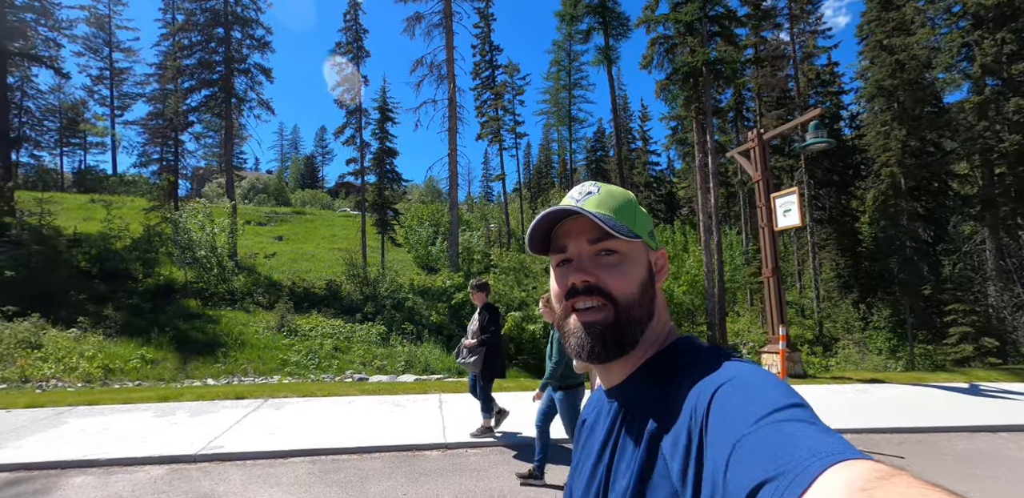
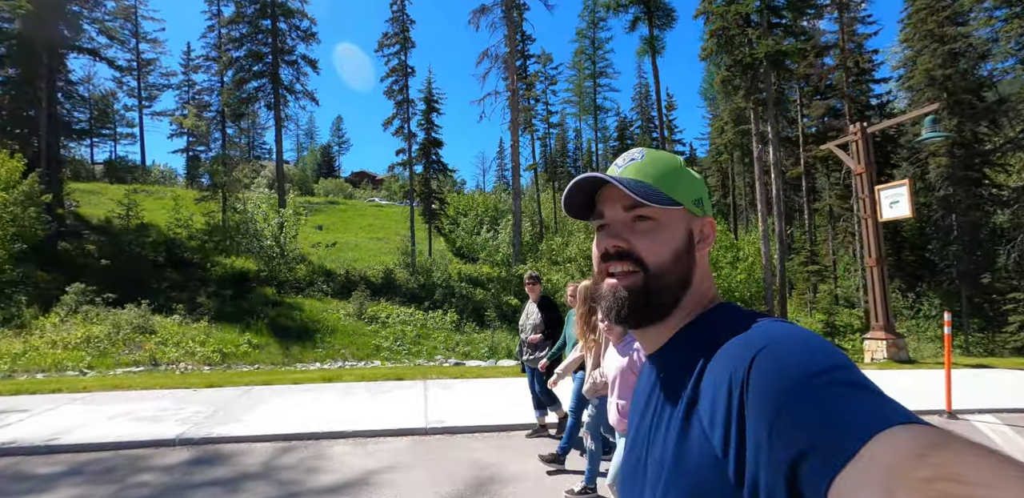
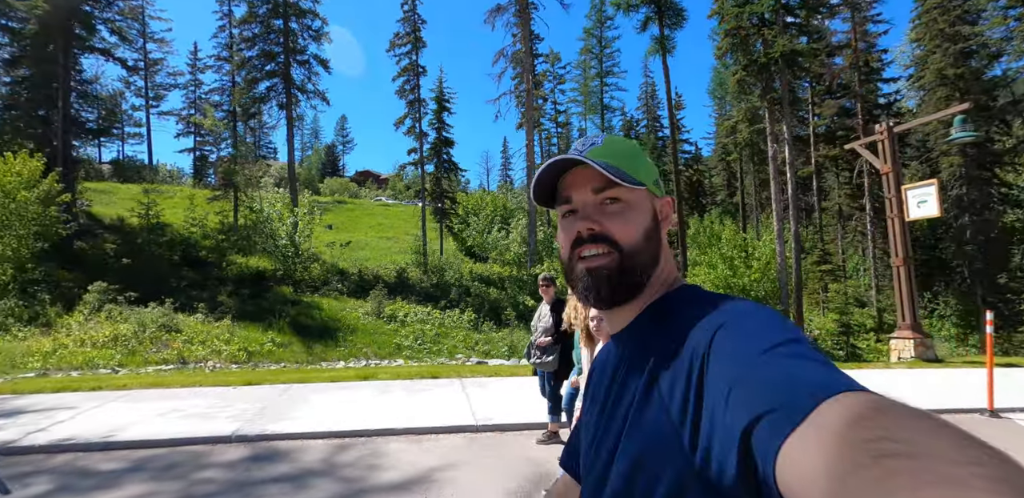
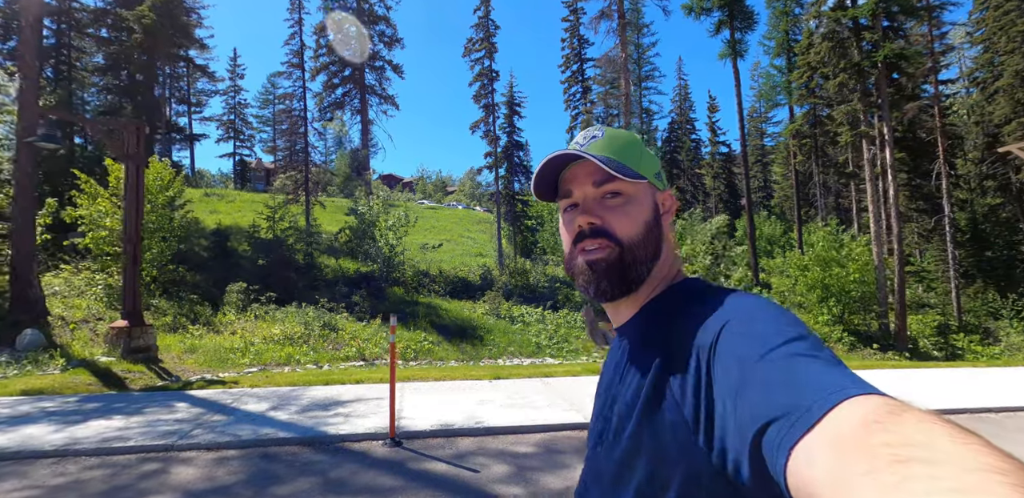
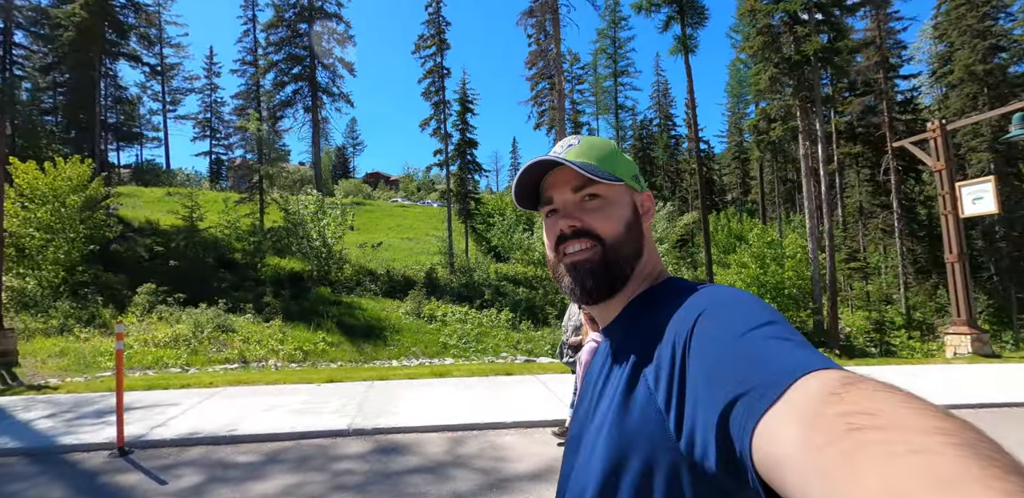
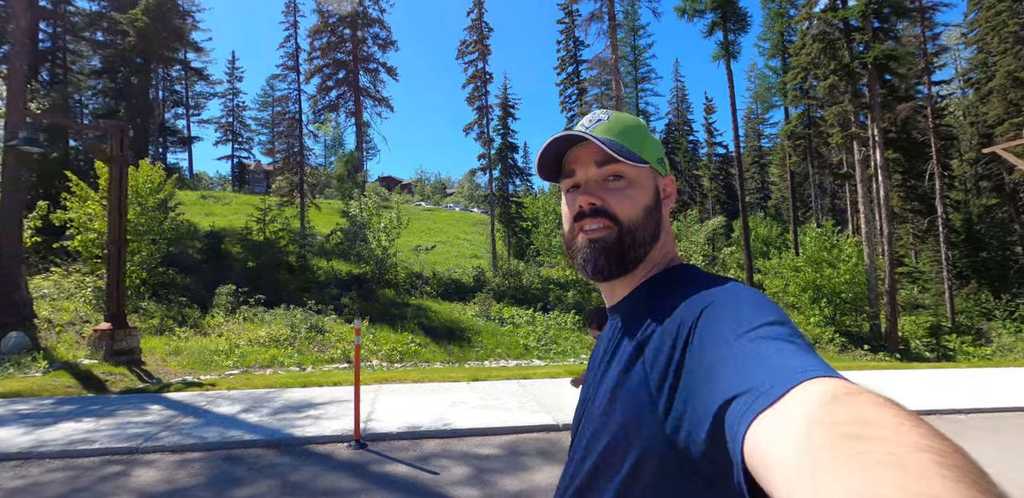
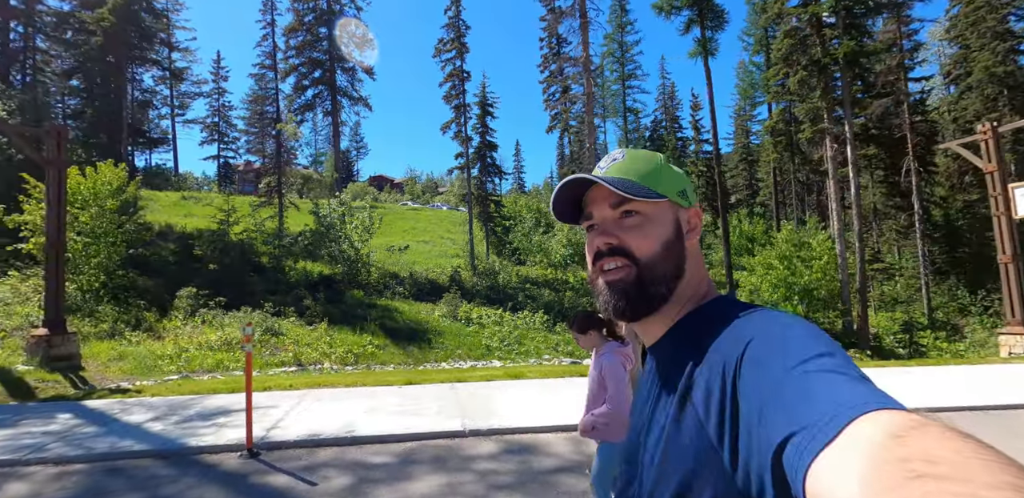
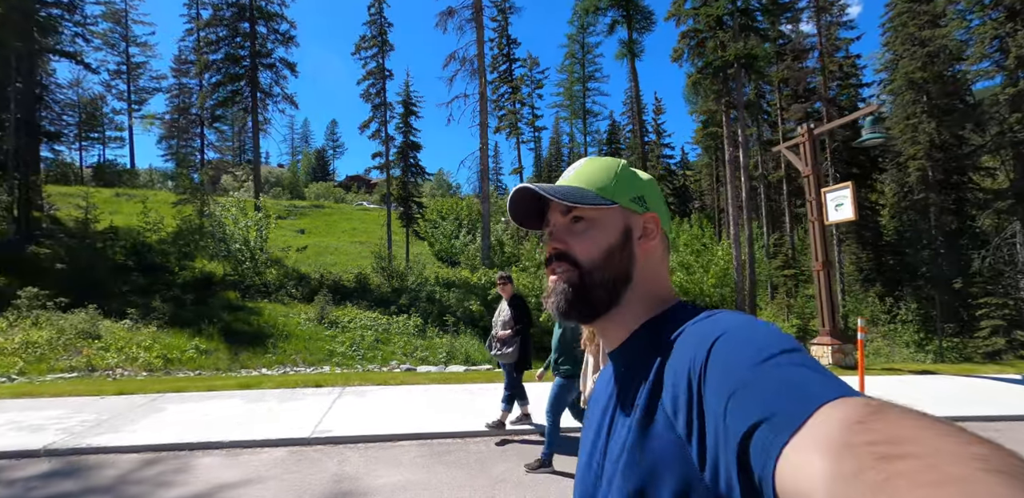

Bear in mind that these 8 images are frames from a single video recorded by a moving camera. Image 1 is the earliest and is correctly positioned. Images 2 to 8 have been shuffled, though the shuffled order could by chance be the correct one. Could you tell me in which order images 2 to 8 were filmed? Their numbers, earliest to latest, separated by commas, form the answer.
8, 2, 3, 5, 7, 6, 4
